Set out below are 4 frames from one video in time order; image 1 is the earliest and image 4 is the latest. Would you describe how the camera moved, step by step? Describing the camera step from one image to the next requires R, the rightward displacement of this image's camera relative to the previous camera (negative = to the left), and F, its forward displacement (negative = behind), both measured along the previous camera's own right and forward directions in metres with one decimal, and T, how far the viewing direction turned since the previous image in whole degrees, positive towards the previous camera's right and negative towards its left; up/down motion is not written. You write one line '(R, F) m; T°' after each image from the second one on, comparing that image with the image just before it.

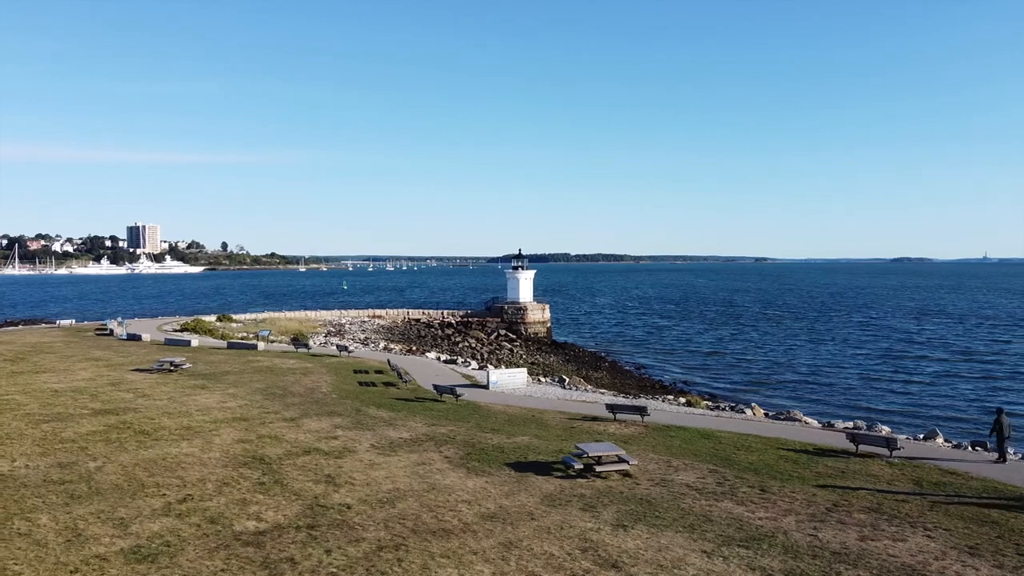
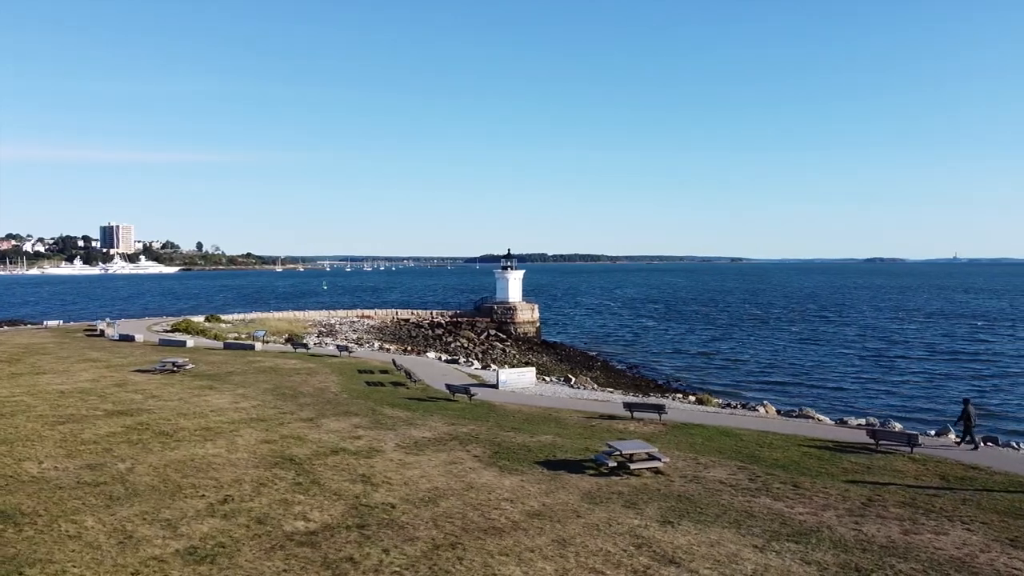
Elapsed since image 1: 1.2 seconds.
(-1.1, 0.0) m; +2°
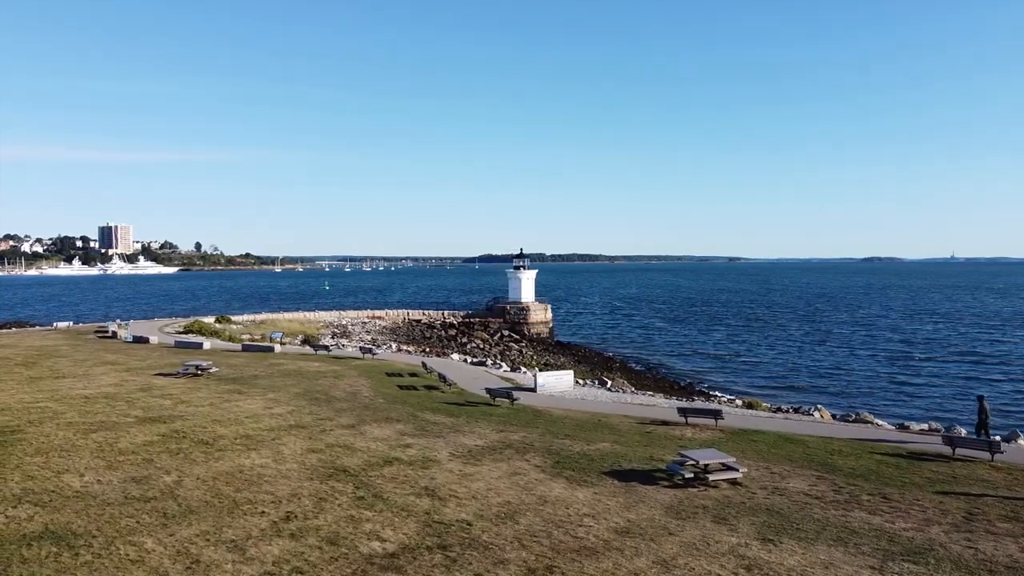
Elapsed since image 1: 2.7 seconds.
(-1.3, +0.8) m; 0°
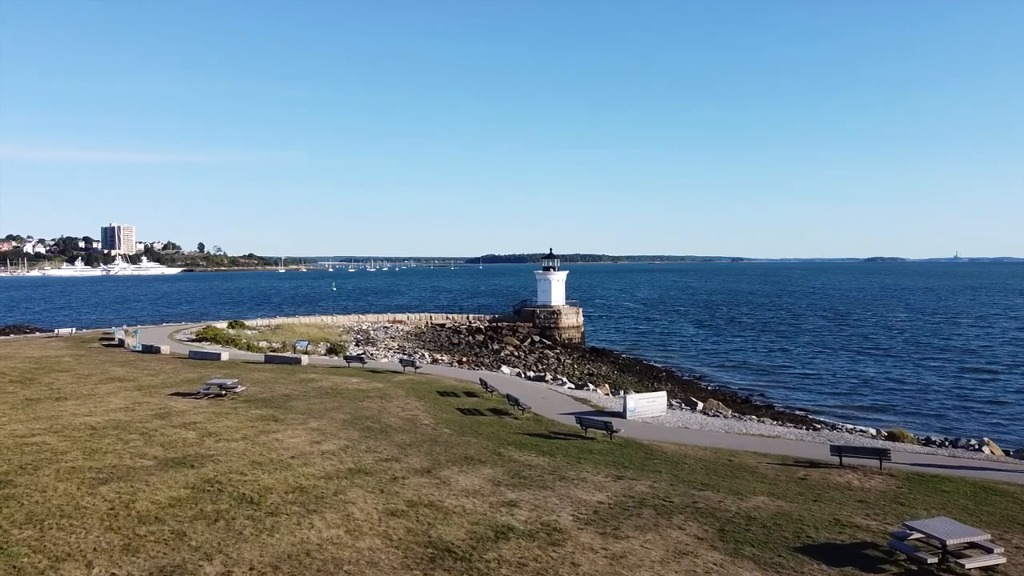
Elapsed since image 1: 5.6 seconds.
(-2.3, +3.5) m; 0°
